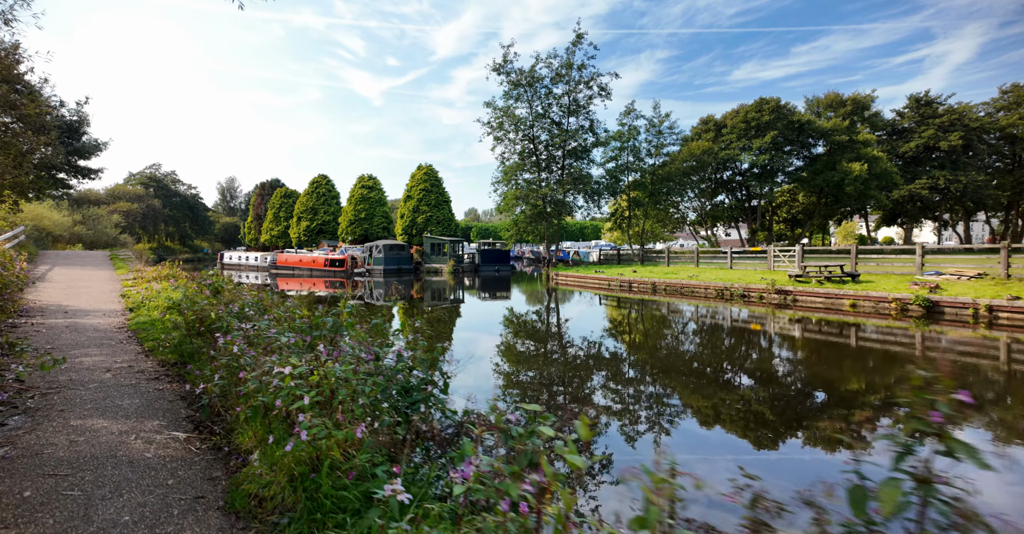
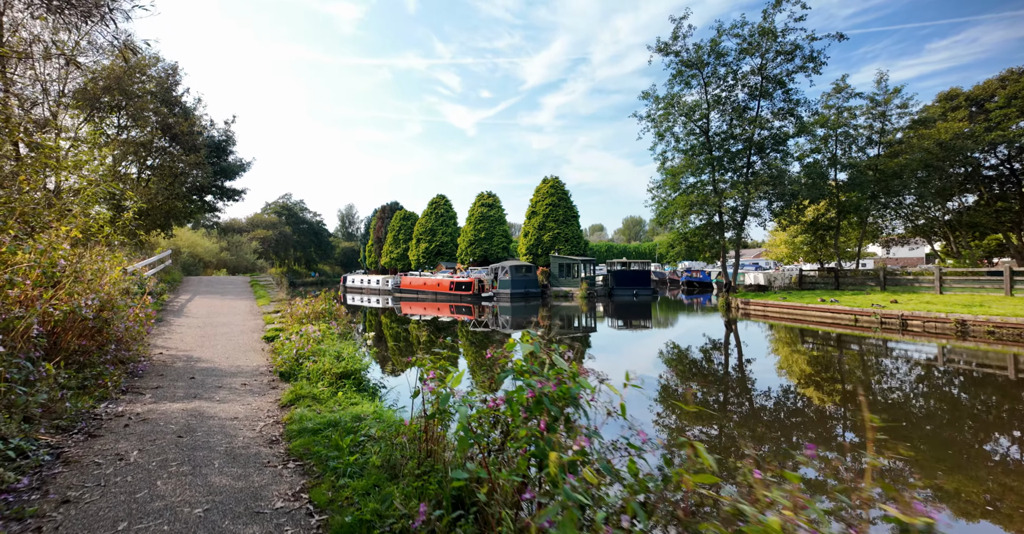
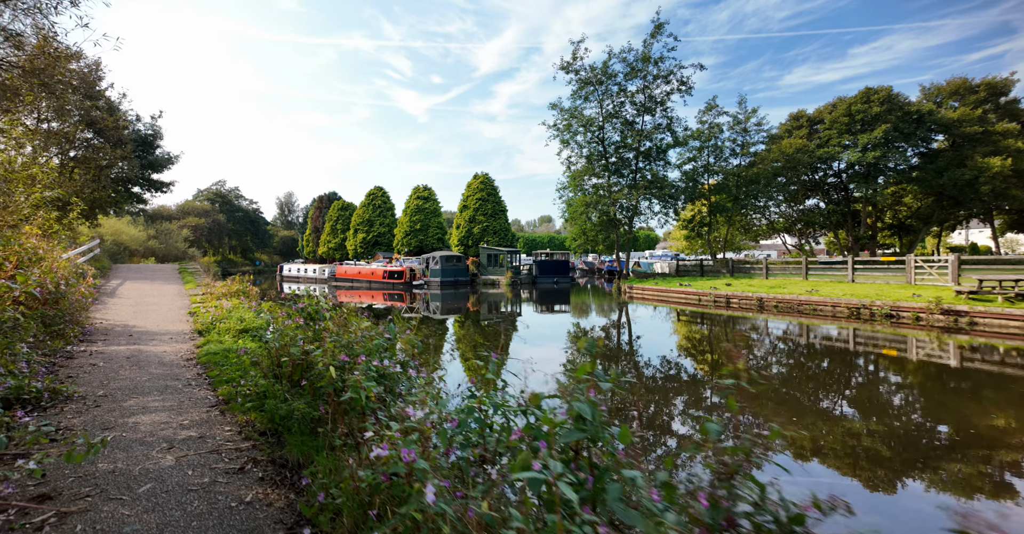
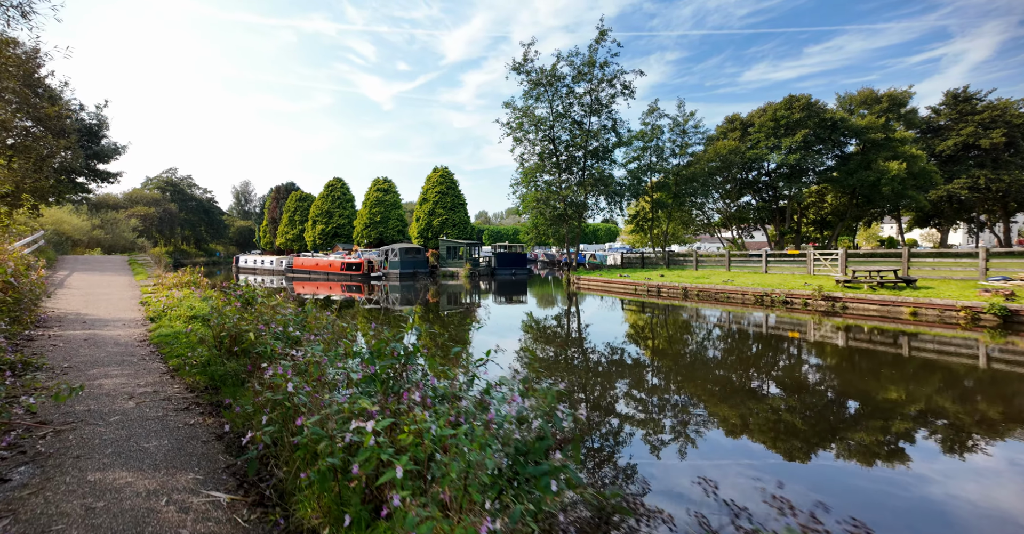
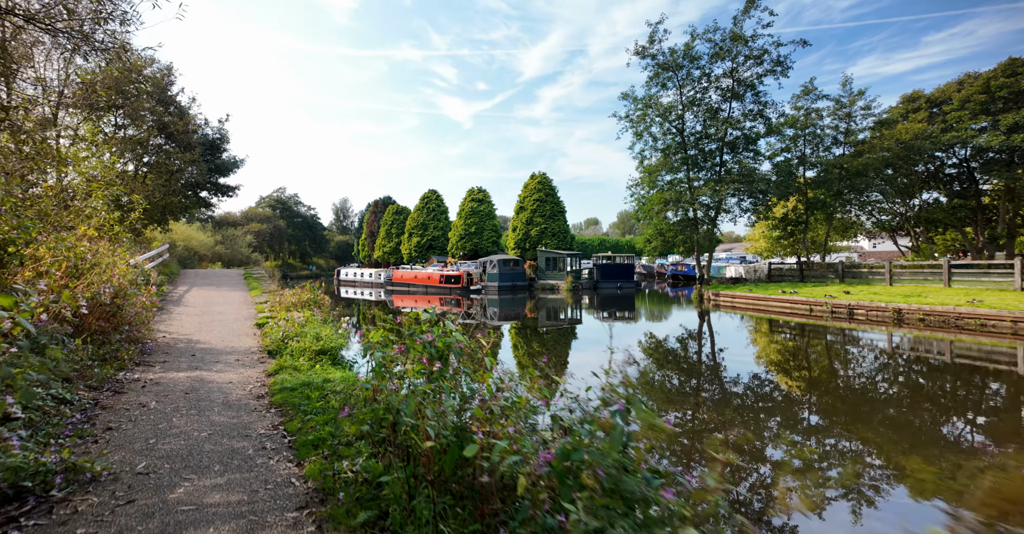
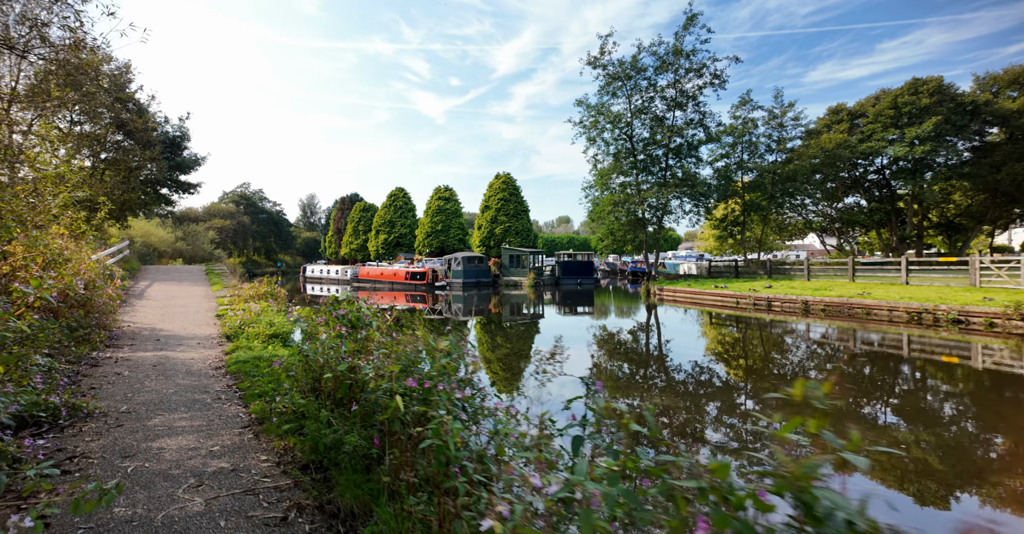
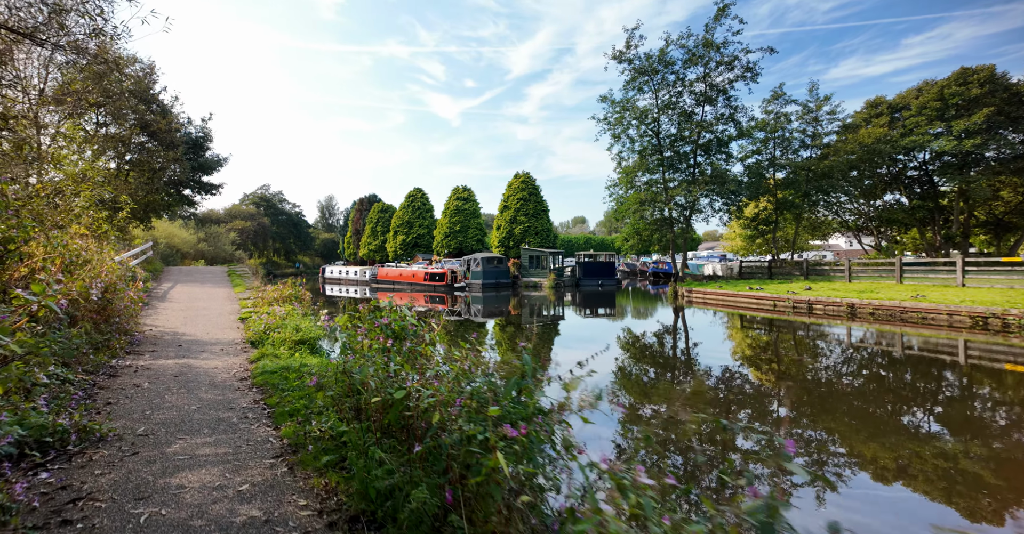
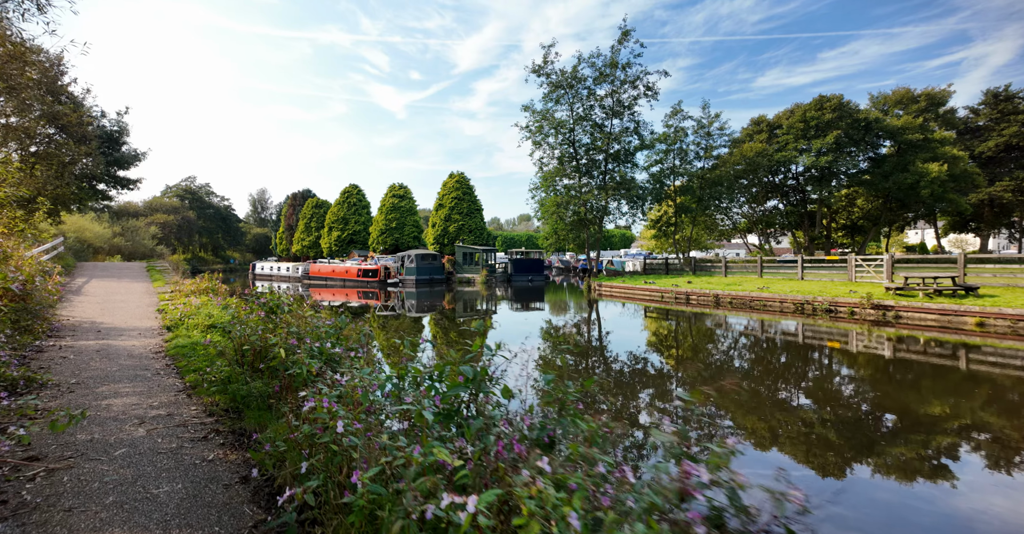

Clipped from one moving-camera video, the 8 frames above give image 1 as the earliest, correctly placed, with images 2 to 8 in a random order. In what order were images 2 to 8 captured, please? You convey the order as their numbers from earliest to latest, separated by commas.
4, 8, 3, 6, 7, 5, 2
